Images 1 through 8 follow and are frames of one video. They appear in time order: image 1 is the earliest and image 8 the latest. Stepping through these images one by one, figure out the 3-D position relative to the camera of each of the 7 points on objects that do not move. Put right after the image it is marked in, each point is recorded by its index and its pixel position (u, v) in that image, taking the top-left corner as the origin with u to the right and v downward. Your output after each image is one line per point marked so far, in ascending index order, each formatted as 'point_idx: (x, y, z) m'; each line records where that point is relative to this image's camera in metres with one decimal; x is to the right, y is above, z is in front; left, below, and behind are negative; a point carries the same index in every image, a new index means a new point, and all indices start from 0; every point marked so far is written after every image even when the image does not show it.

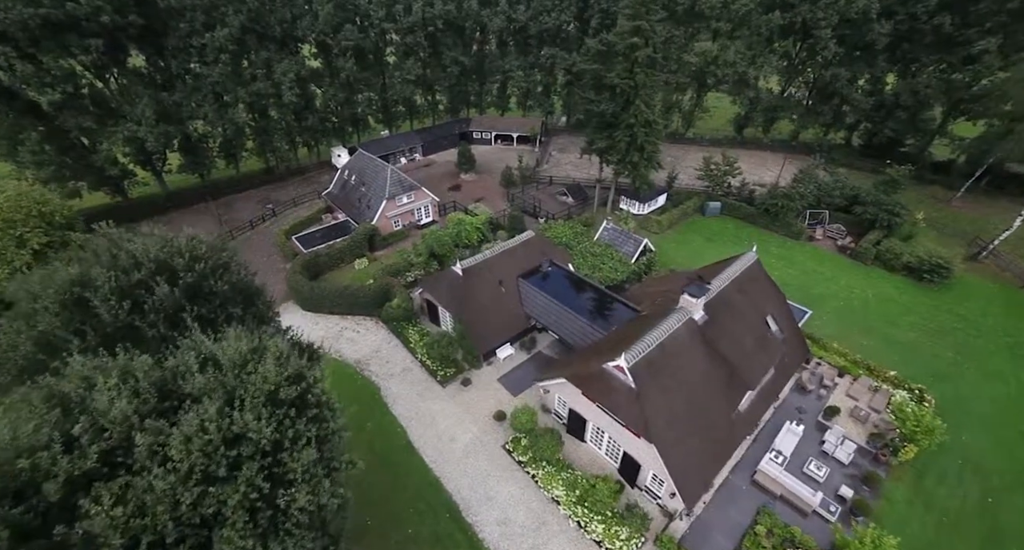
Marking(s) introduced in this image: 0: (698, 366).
0: (+7.4, -3.7, +18.2) m
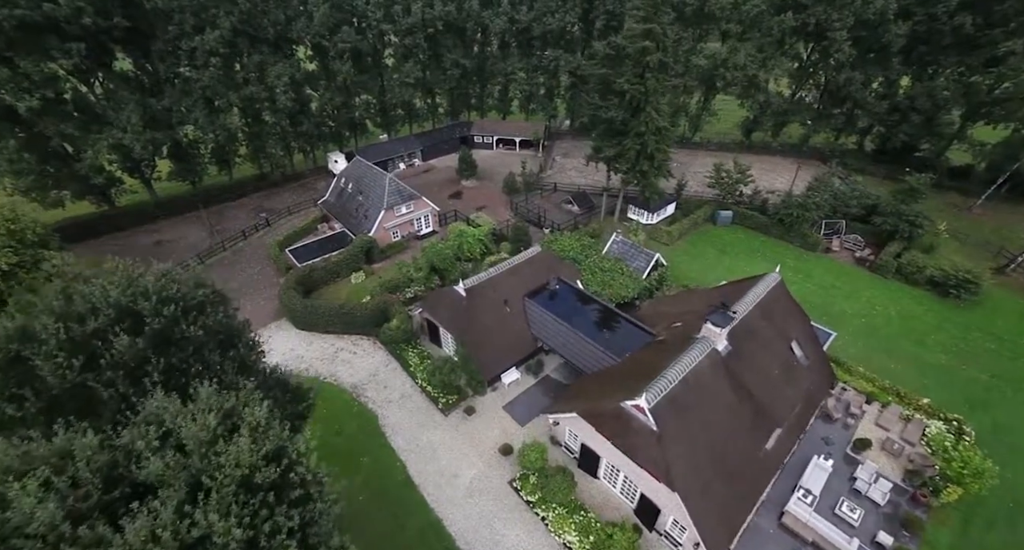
0: (+7.8, -4.7, +16.7) m
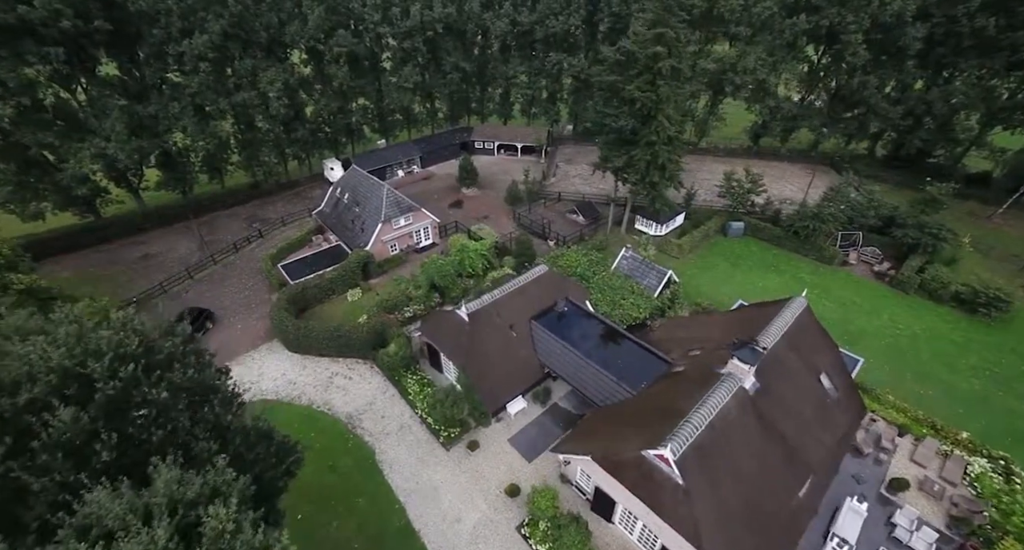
0: (+8.1, -5.8, +15.2) m
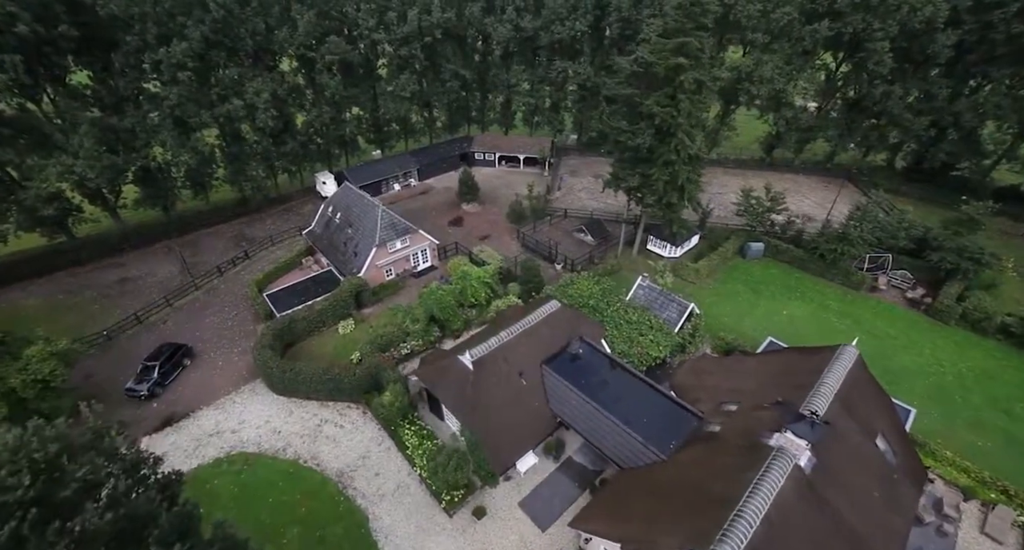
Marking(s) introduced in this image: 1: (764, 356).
0: (+8.6, -7.6, +12.8) m
1: (+11.0, -3.6, +19.8) m
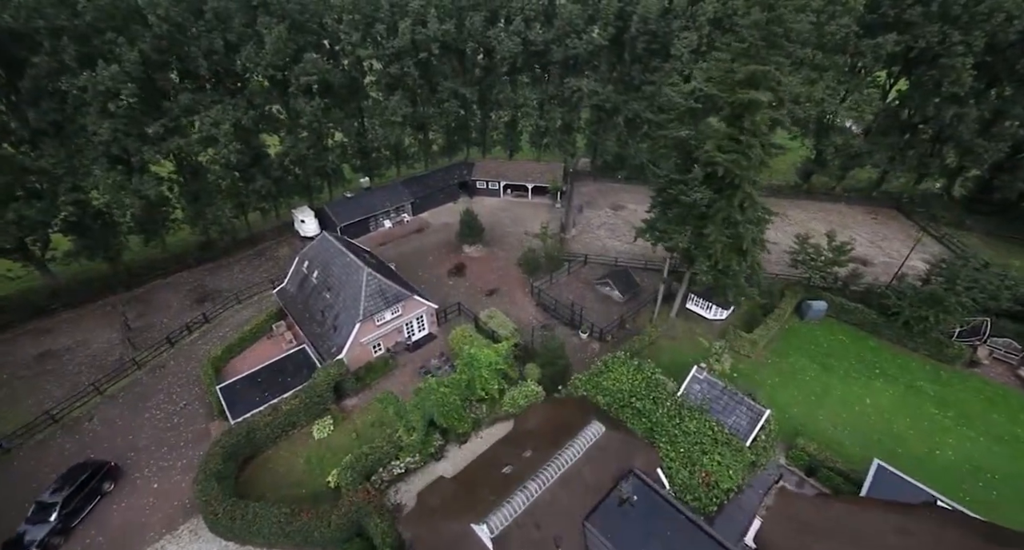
0: (+9.7, -11.7, +7.1) m
1: (+12.0, -7.7, +14.2) m
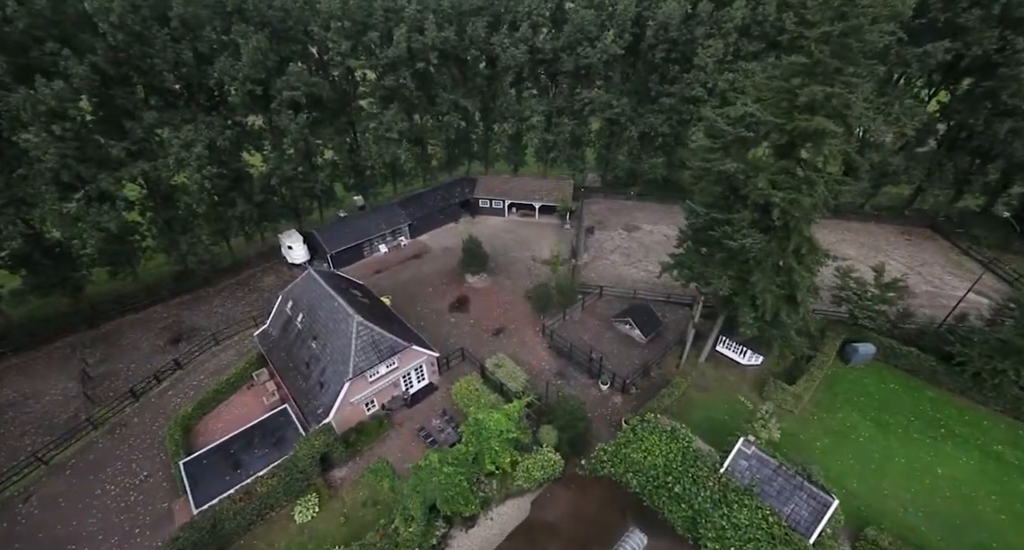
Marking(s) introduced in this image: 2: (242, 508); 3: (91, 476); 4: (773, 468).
0: (+10.4, -13.9, +4.1) m
1: (+12.7, -9.9, +11.1) m
2: (-10.5, -8.9, +17.5) m
3: (-18.9, -9.0, +20.3) m
4: (+10.0, -7.3, +17.2) m
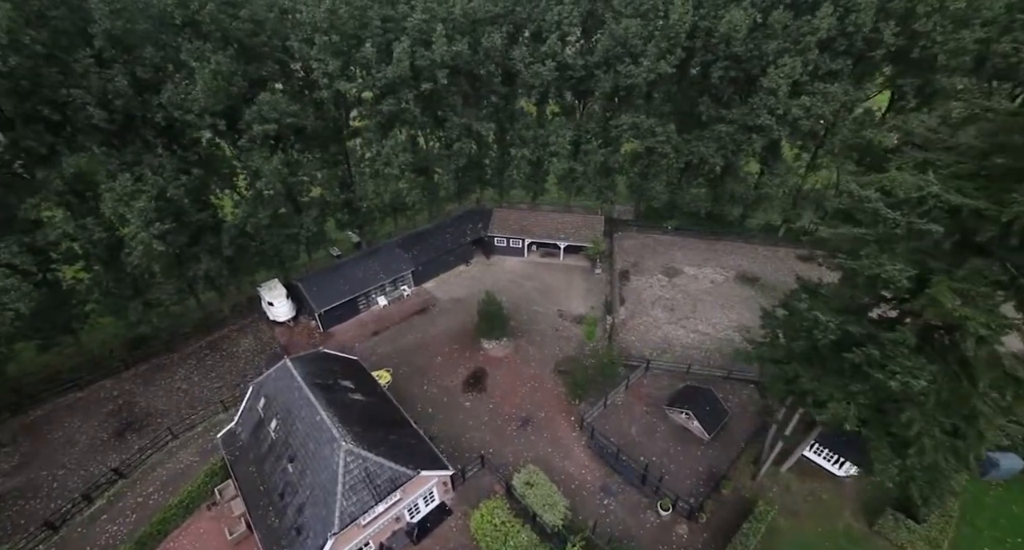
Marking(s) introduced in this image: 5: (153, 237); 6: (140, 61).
0: (+11.8, -17.8, -1.3) m
1: (+14.1, -13.8, +5.7) m
2: (-9.1, -12.7, +12.1) m
3: (-17.5, -12.8, +15.0) m
4: (+11.4, -11.1, +11.8) m
5: (-15.9, +1.7, +20.1) m
6: (-15.8, +9.0, +19.2) m
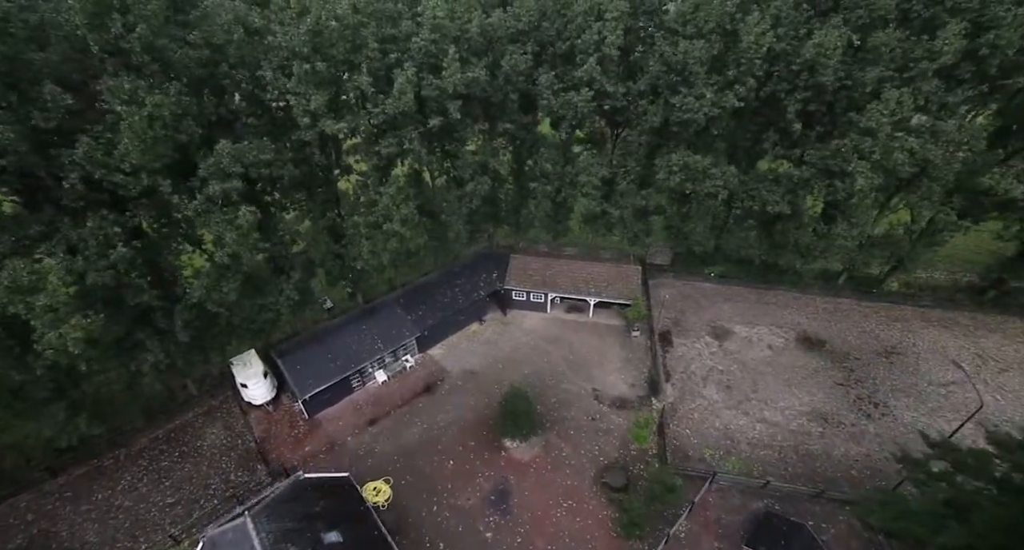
0: (+13.1, -21.5, -6.5) m
1: (+15.4, -17.5, +0.6) m
2: (-7.8, -16.4, +6.9) m
3: (-16.2, -16.4, +9.8) m
4: (+12.8, -14.8, +6.6) m
5: (-14.6, -1.9, +15.0) m
6: (-14.4, +5.4, +14.1) m
